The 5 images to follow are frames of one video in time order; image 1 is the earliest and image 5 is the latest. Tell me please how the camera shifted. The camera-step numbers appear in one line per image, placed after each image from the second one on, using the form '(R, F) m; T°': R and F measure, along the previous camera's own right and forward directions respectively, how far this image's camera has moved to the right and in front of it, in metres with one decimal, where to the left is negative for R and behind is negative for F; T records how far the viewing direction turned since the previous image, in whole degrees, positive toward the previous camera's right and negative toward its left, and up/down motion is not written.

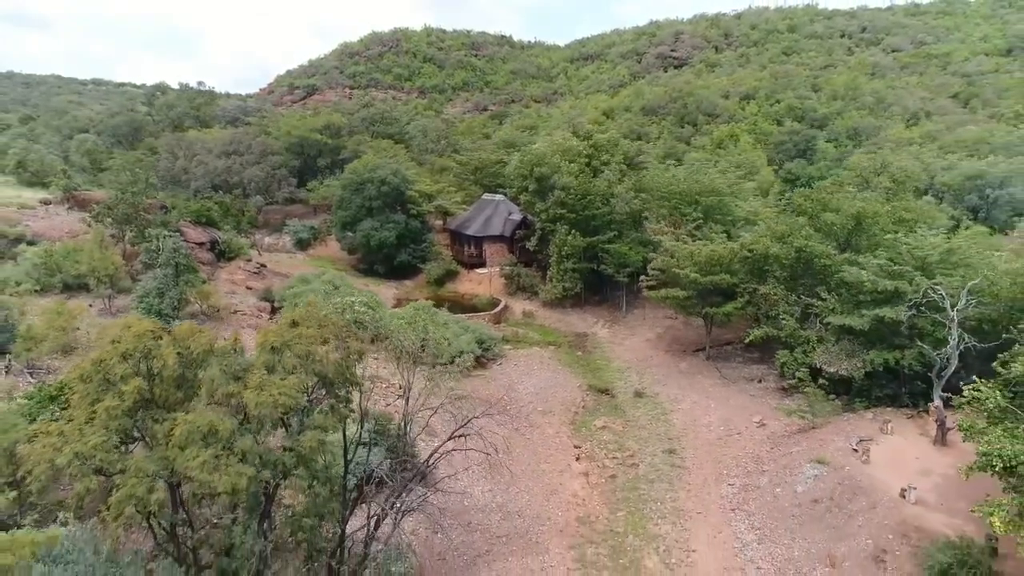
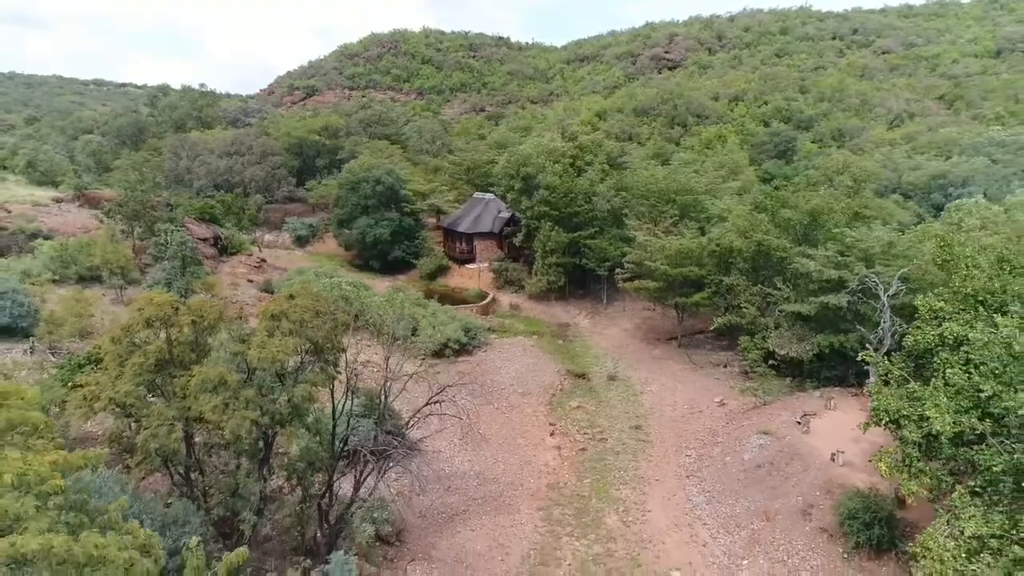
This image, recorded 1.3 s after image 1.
(+0.4, -1.7) m; 0°
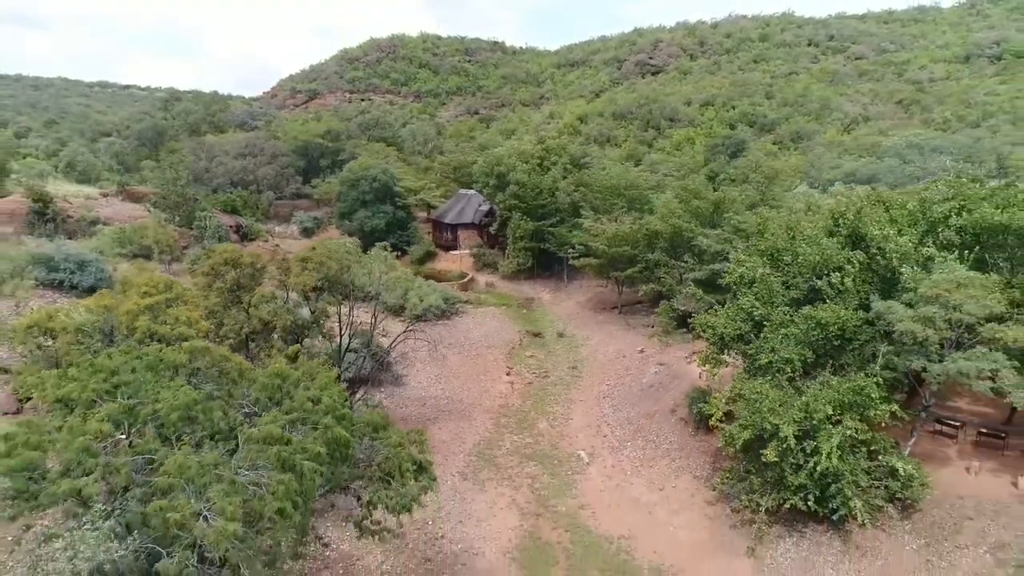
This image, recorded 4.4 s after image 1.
(+0.8, -6.0) m; 0°
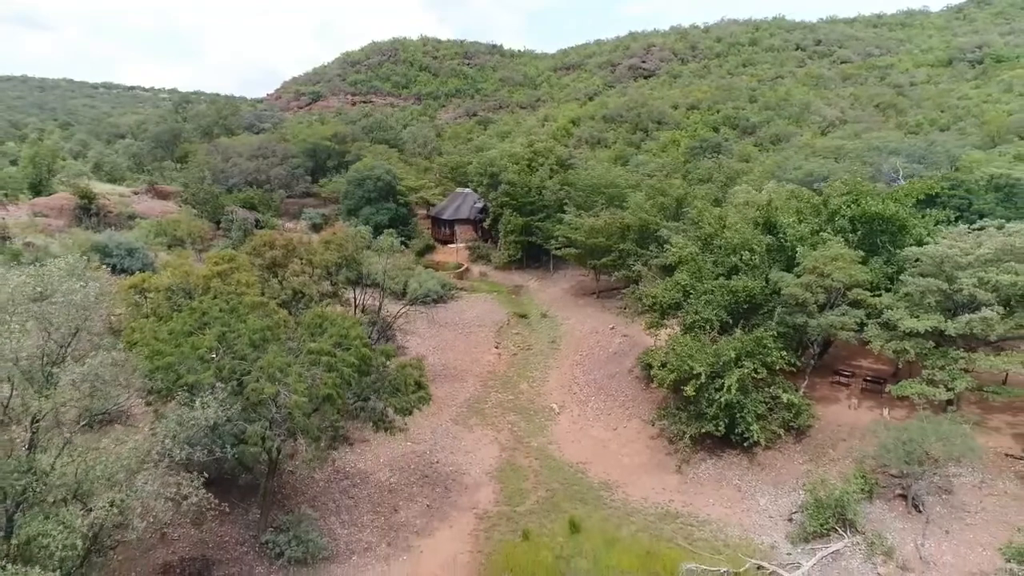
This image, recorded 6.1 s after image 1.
(+0.3, -4.1) m; 0°
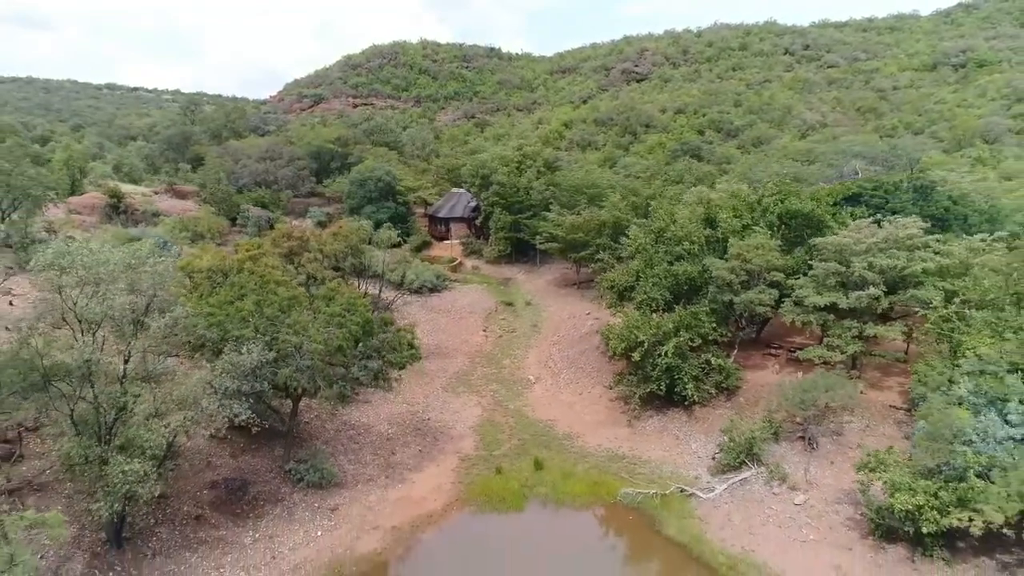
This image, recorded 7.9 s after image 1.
(+0.4, -3.7) m; 0°
